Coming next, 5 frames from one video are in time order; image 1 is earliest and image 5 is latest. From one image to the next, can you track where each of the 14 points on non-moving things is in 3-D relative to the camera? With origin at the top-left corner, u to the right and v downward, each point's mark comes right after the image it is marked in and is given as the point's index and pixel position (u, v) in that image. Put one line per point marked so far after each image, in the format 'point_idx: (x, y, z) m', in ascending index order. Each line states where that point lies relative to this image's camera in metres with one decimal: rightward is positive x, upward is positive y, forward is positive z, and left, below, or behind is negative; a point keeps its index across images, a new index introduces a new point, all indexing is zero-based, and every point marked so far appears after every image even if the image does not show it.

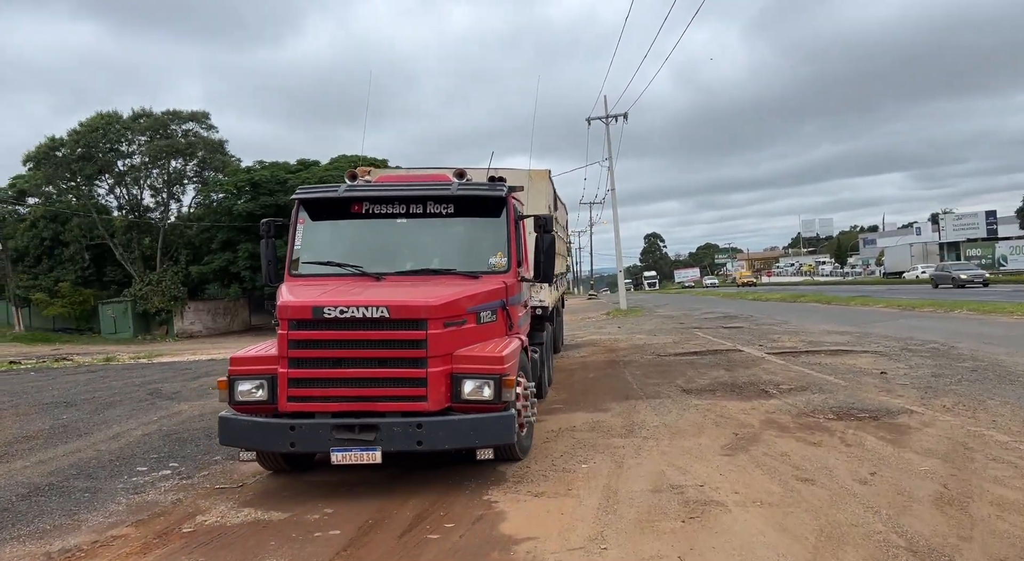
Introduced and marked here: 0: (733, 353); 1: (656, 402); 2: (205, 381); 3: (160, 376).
0: (+4.1, -1.3, +12.8) m
1: (+1.7, -1.4, +8.2) m
2: (-4.9, -1.6, +10.8) m
3: (-6.7, -1.8, +12.9) m
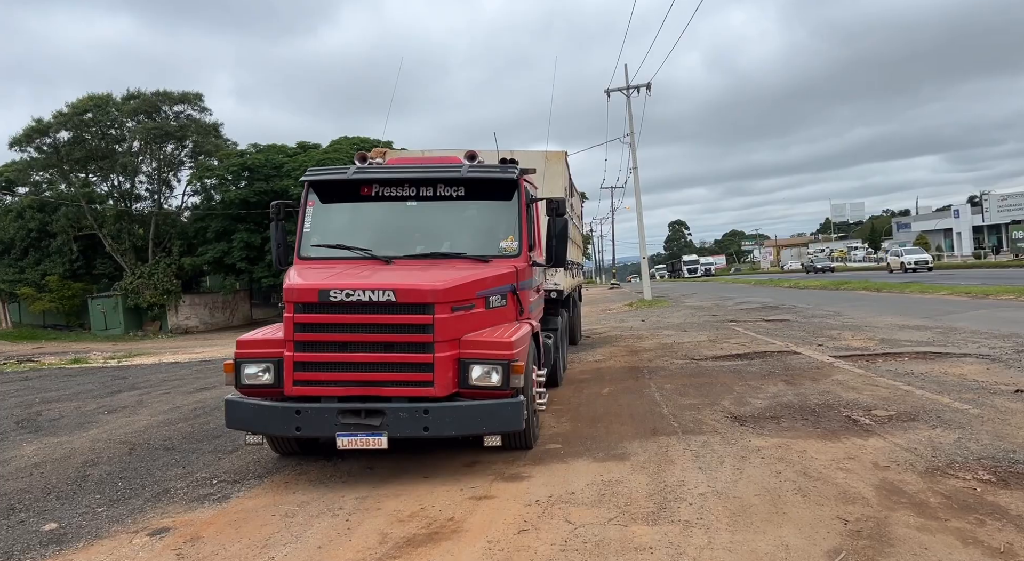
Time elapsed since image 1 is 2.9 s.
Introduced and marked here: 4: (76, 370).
0: (+4.1, -1.1, +10.1) m
1: (+1.5, -1.3, +5.6) m
2: (-5.0, -1.5, +8.5) m
3: (-6.7, -1.7, +10.6) m
4: (-10.0, -2.1, +15.8) m
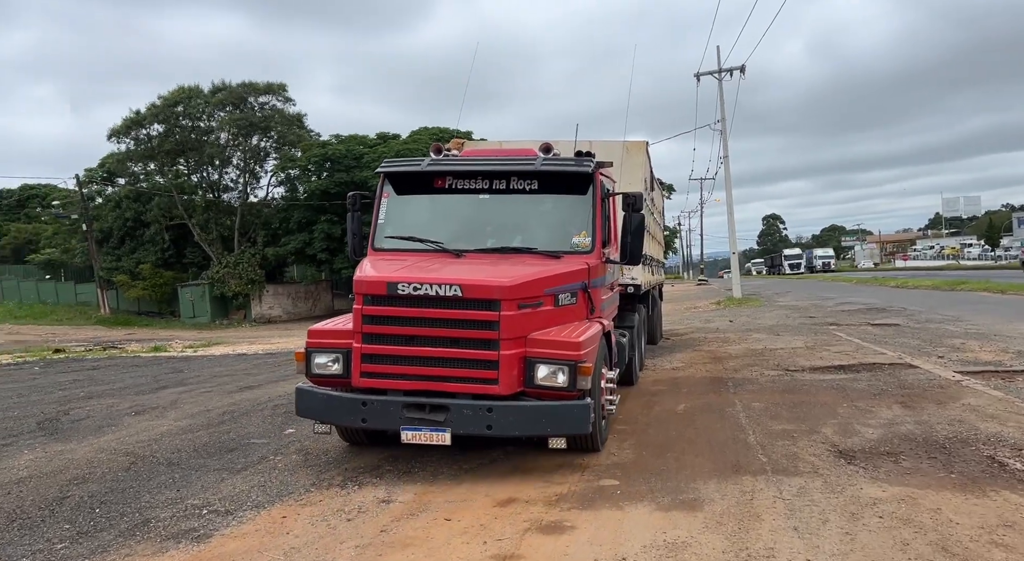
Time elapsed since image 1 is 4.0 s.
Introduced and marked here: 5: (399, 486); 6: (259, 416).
0: (+4.9, -1.1, +8.6) m
1: (+1.8, -1.3, +4.5) m
2: (-4.4, -1.4, +8.1) m
3: (-5.8, -1.5, +10.4) m
4: (-8.4, -1.8, +16.0) m
5: (-0.8, -1.4, +4.9) m
6: (-2.5, -1.4, +6.9) m
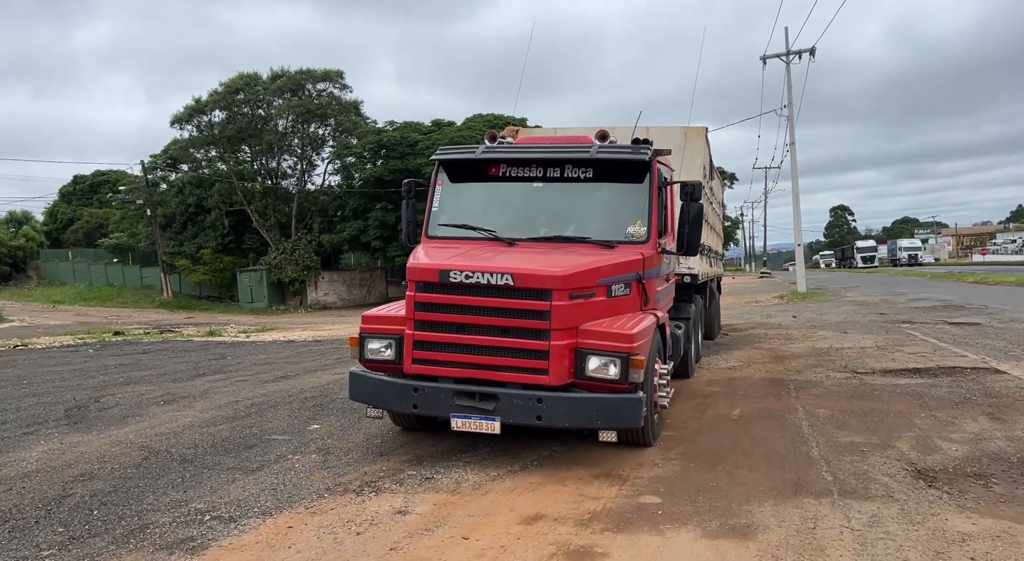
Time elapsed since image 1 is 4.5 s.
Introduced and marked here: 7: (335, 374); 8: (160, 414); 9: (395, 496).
0: (+5.4, -1.1, +7.7) m
1: (+2.0, -1.3, +3.9) m
2: (-3.9, -1.2, +8.0) m
3: (-5.1, -1.3, +10.4) m
4: (-7.3, -1.5, +16.2) m
5: (-0.6, -1.4, +4.5) m
6: (-2.2, -1.2, +6.6) m
7: (-2.4, -1.2, +9.0) m
8: (-3.3, -1.2, +6.4) m
9: (-0.8, -1.4, +4.4) m
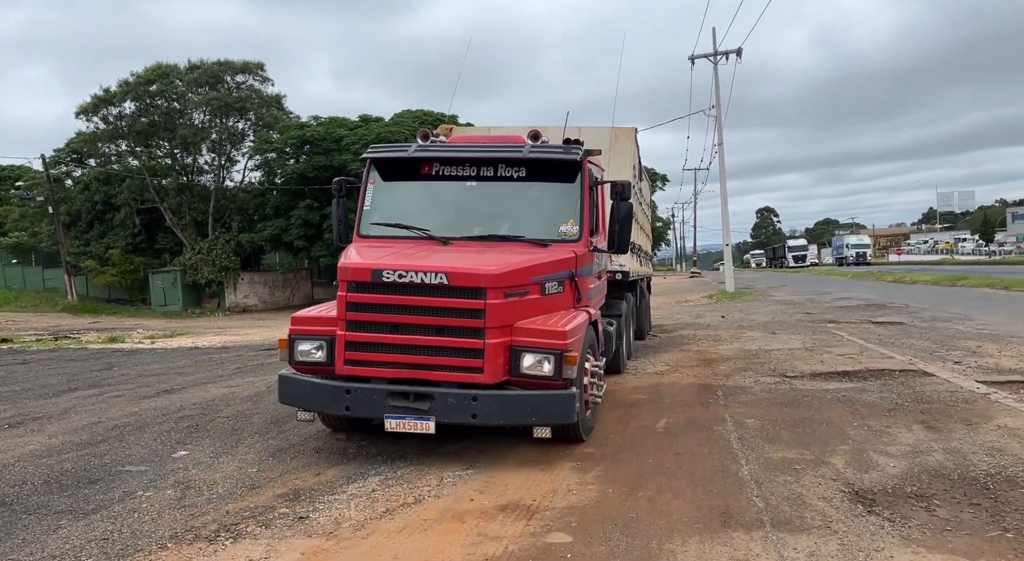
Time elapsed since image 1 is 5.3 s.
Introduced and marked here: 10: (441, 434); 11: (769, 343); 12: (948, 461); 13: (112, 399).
0: (+4.4, -1.1, +7.5) m
1: (+1.4, -1.3, +3.3) m
2: (-4.8, -1.3, +6.9) m
3: (-6.2, -1.3, +9.2) m
4: (-8.9, -1.5, +14.8) m
5: (-1.2, -1.4, +3.7) m
6: (-3.0, -1.3, +5.7) m
7: (-3.4, -1.3, +8.1) m
8: (-4.1, -1.3, +5.4) m
9: (-1.4, -1.4, +3.7) m
10: (-0.6, -1.3, +6.1) m
11: (+4.4, -1.1, +11.8) m
12: (+2.9, -1.2, +4.7) m
13: (-4.3, -1.2, +7.3) m
